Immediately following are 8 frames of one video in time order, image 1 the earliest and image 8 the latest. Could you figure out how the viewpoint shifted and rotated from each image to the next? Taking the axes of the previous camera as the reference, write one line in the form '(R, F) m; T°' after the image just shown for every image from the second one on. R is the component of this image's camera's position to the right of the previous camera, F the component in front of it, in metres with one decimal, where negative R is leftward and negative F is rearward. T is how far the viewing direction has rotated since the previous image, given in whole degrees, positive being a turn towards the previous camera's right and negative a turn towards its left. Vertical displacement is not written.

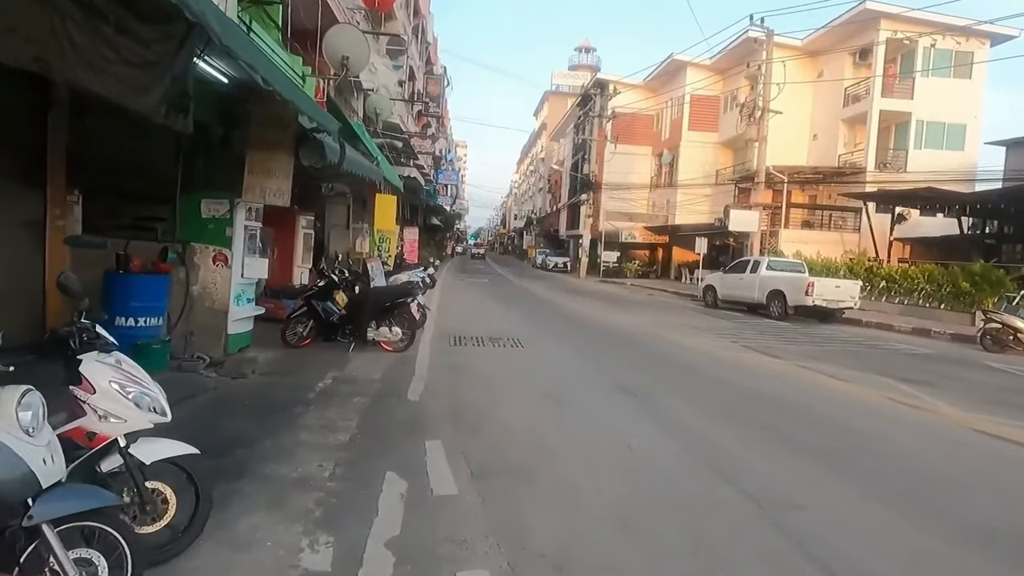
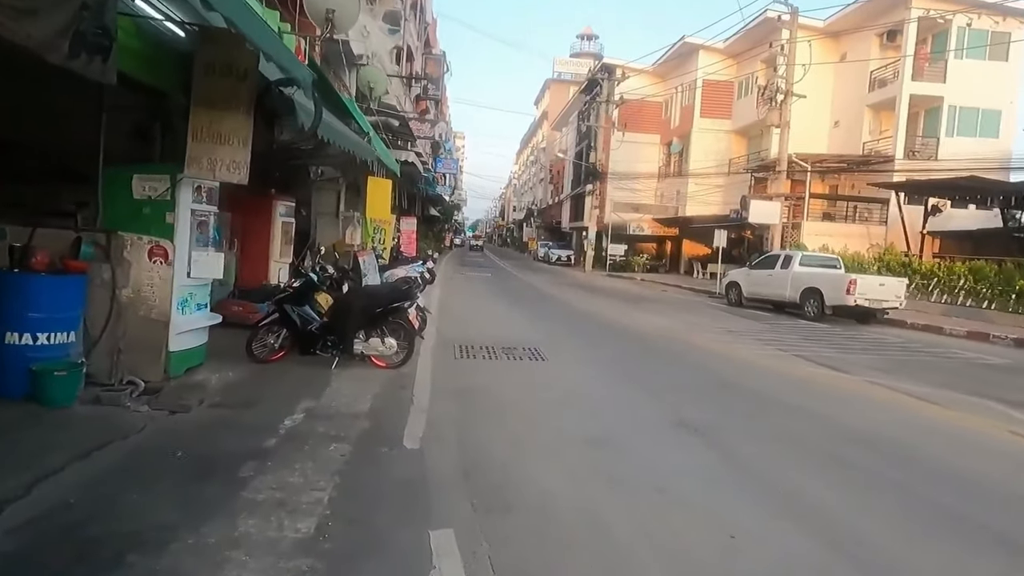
(-0.3, +1.9) m; 0°
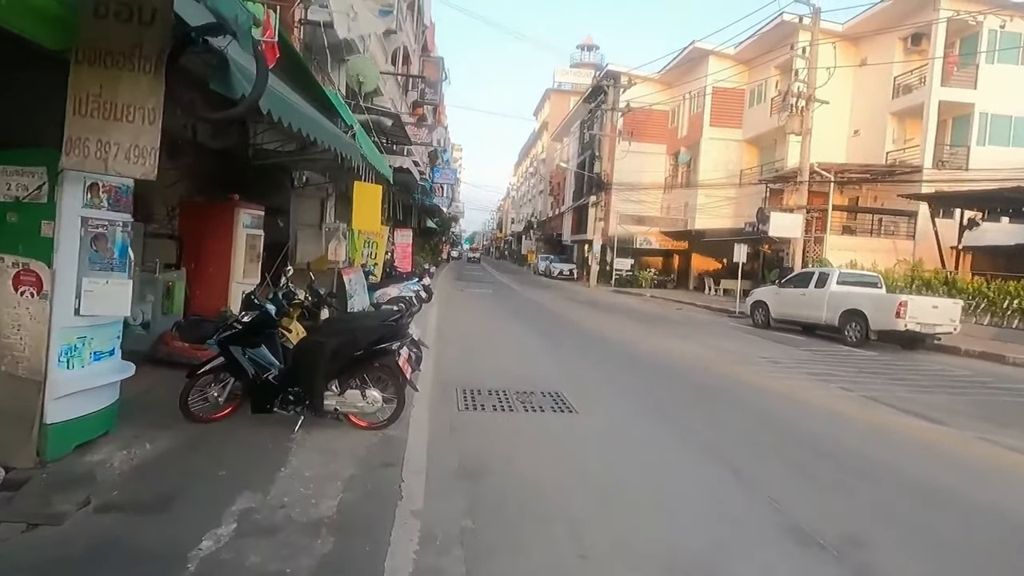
(-0.2, +1.9) m; 0°
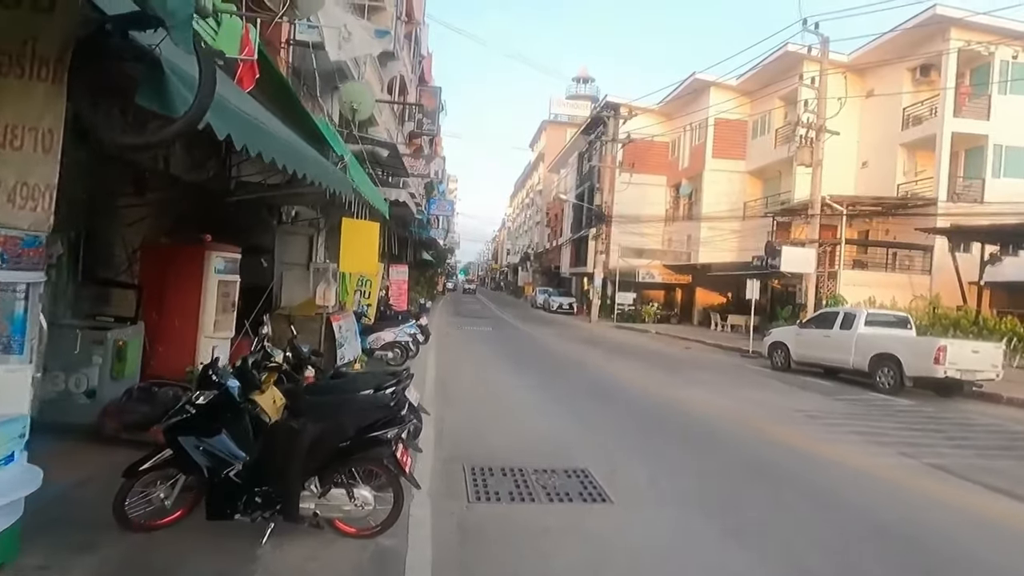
(-0.2, +1.2) m; 0°
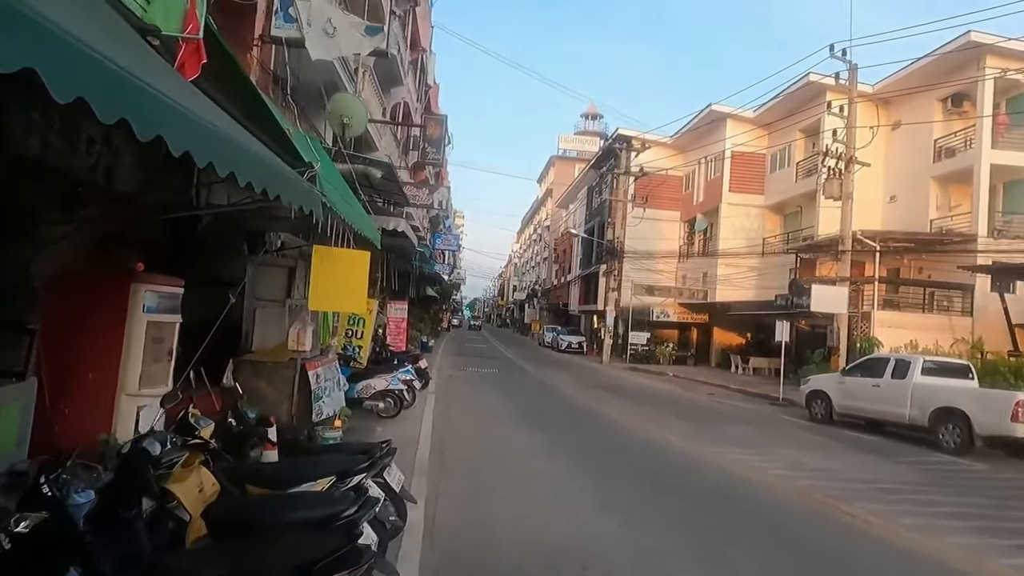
(-0.1, +1.7) m; -1°
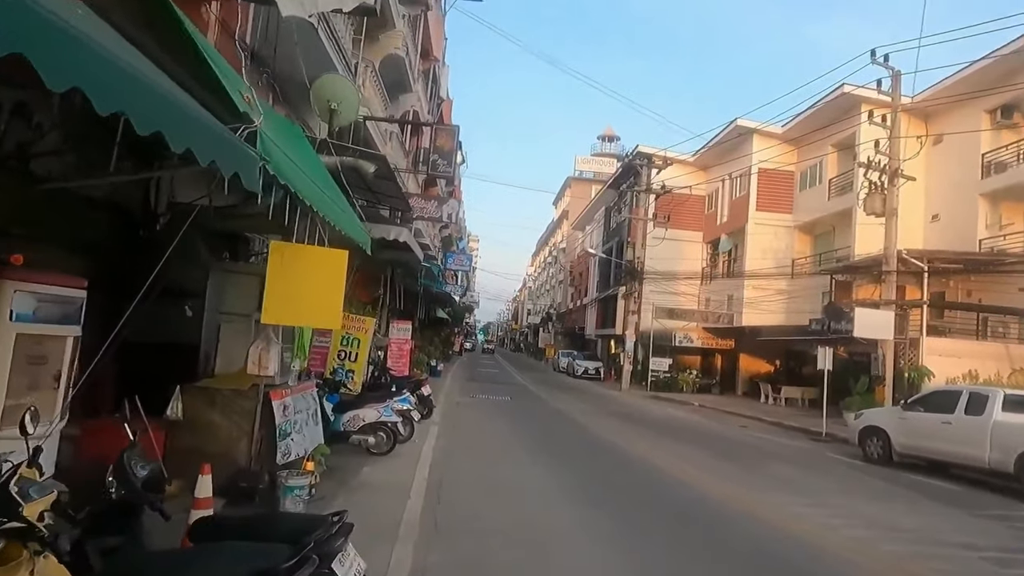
(0.0, +1.7) m; -1°
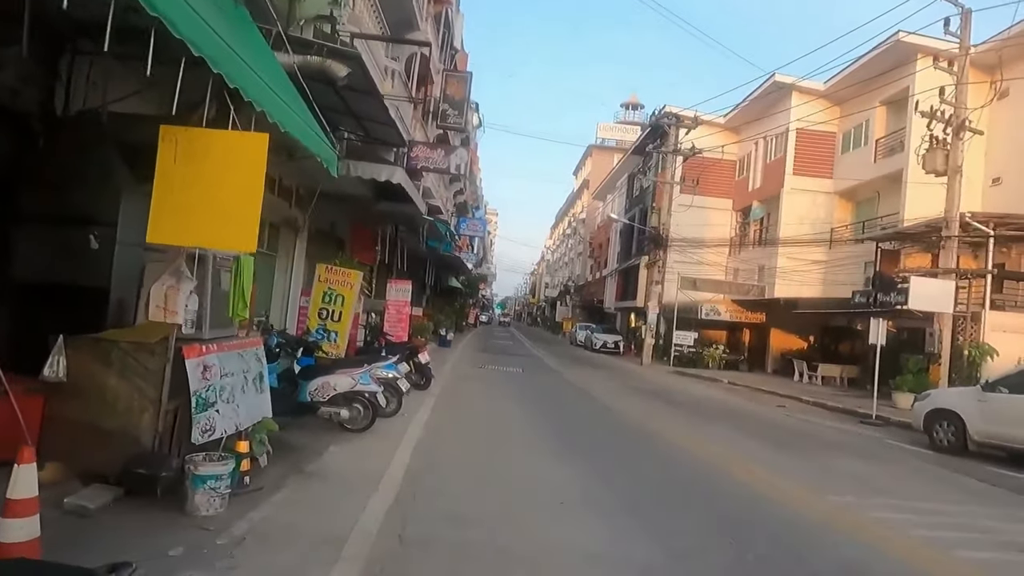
(+0.1, +1.9) m; -2°
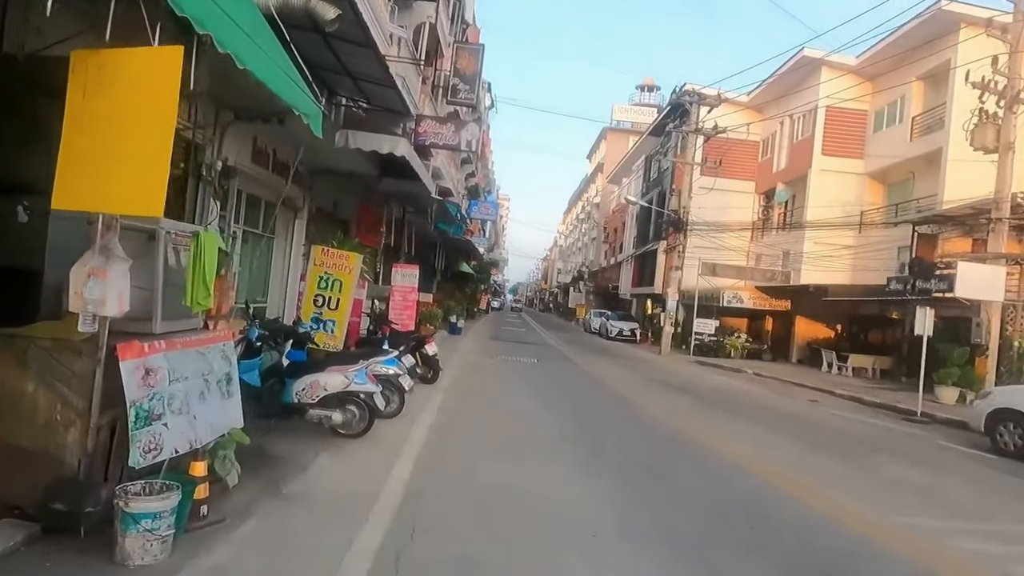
(-0.1, +1.2) m; -1°
